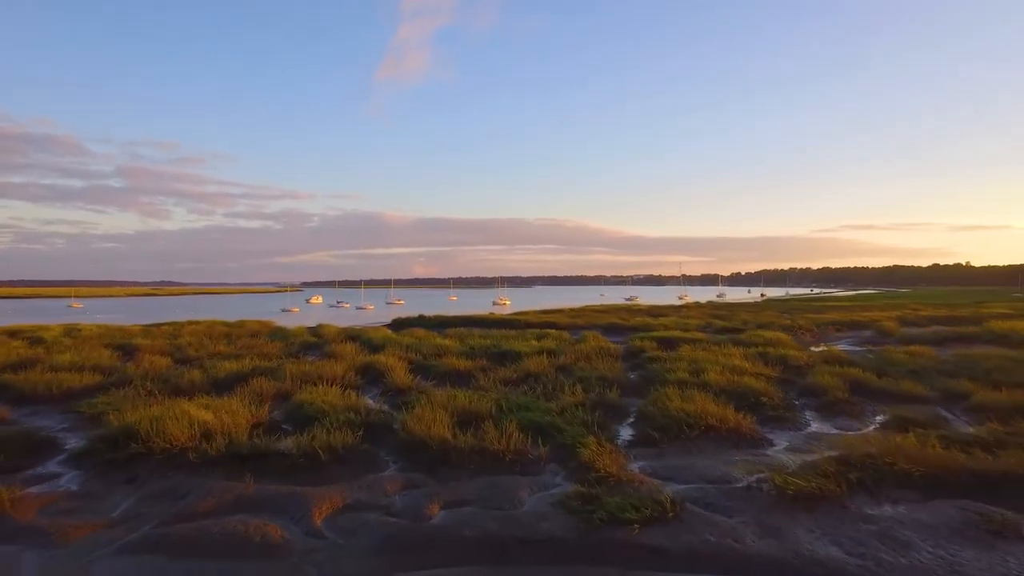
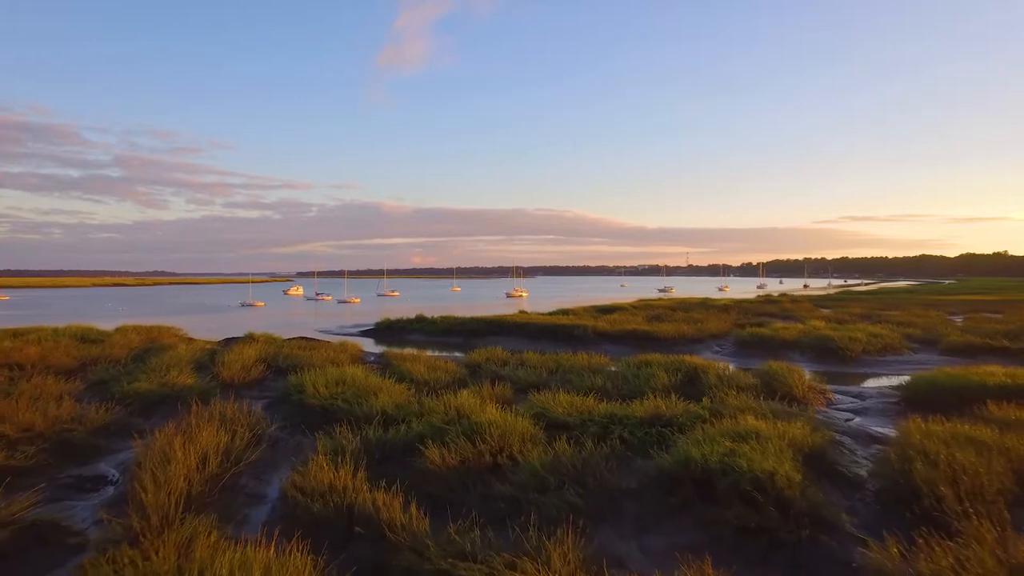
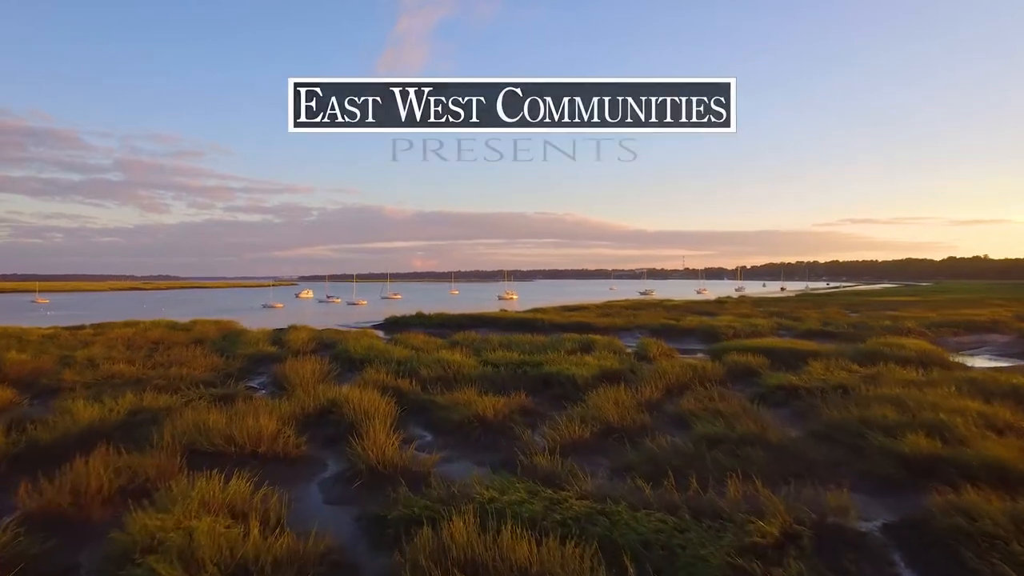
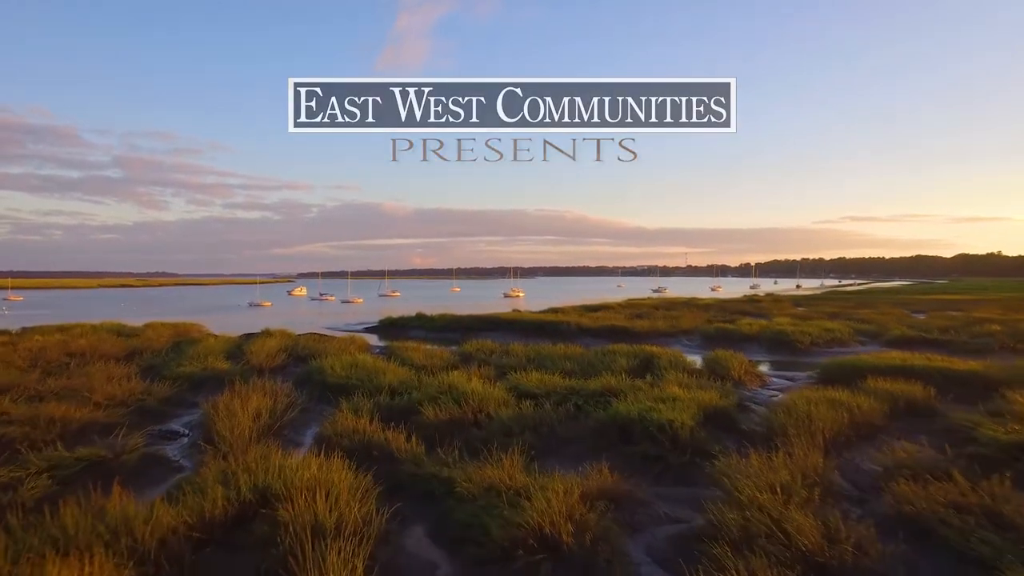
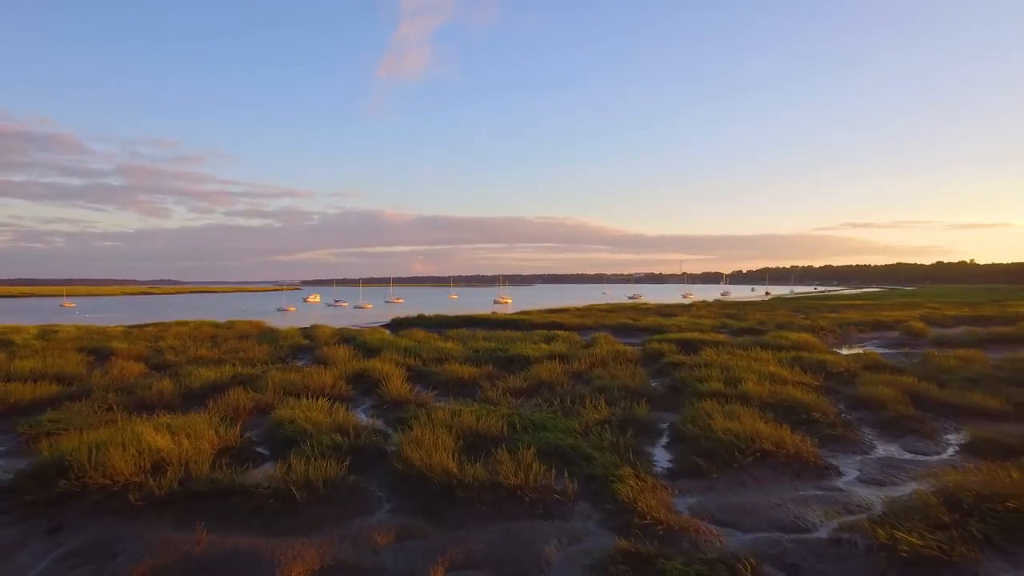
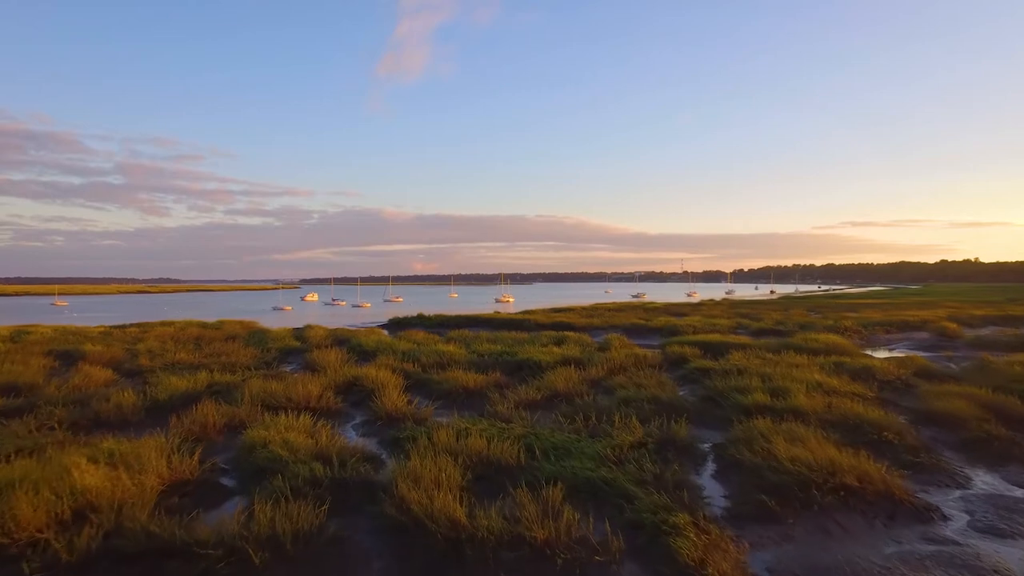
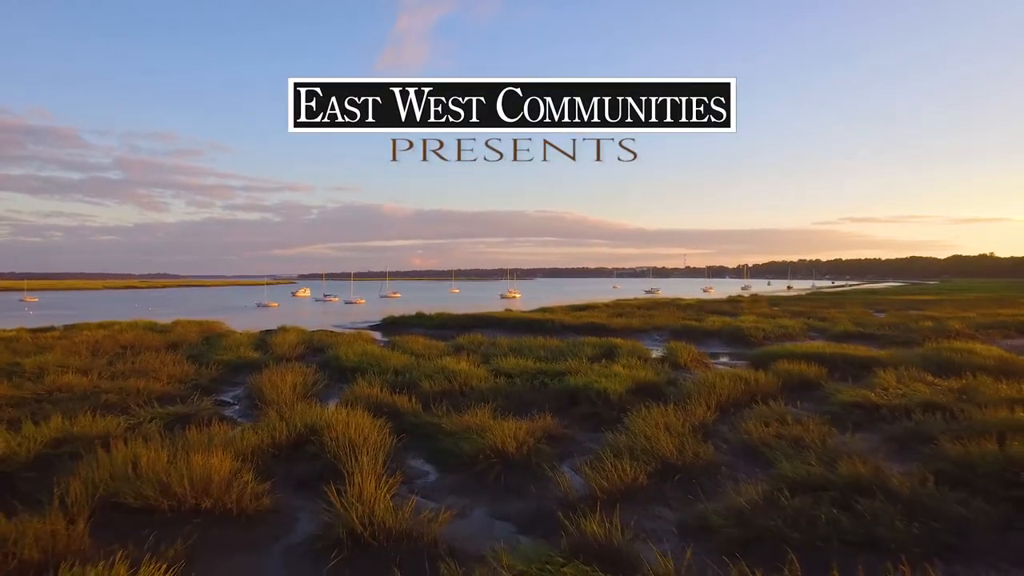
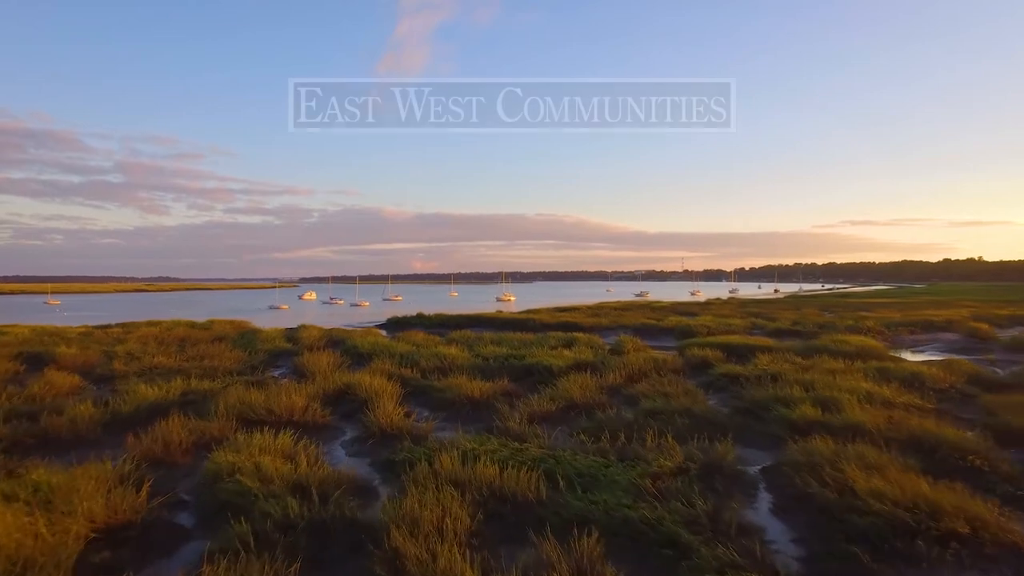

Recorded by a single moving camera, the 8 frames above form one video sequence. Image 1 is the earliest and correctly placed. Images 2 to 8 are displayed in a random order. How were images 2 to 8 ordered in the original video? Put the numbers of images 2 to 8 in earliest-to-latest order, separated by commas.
5, 6, 8, 3, 7, 4, 2
